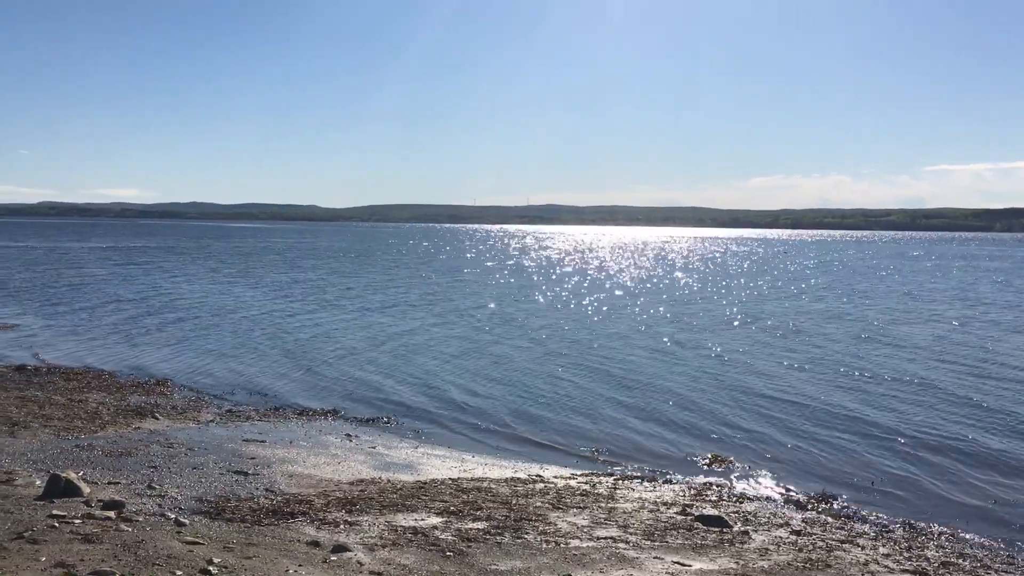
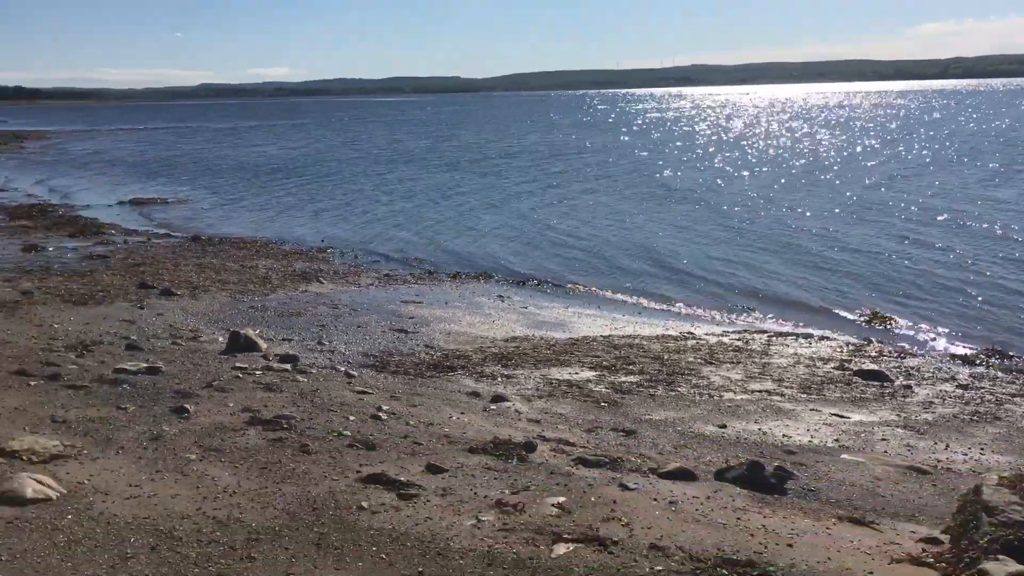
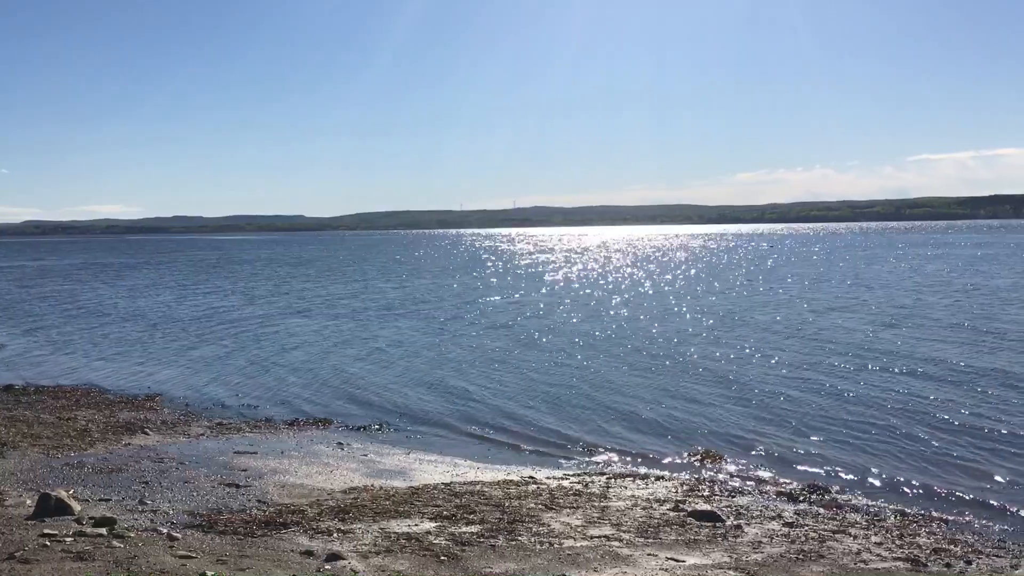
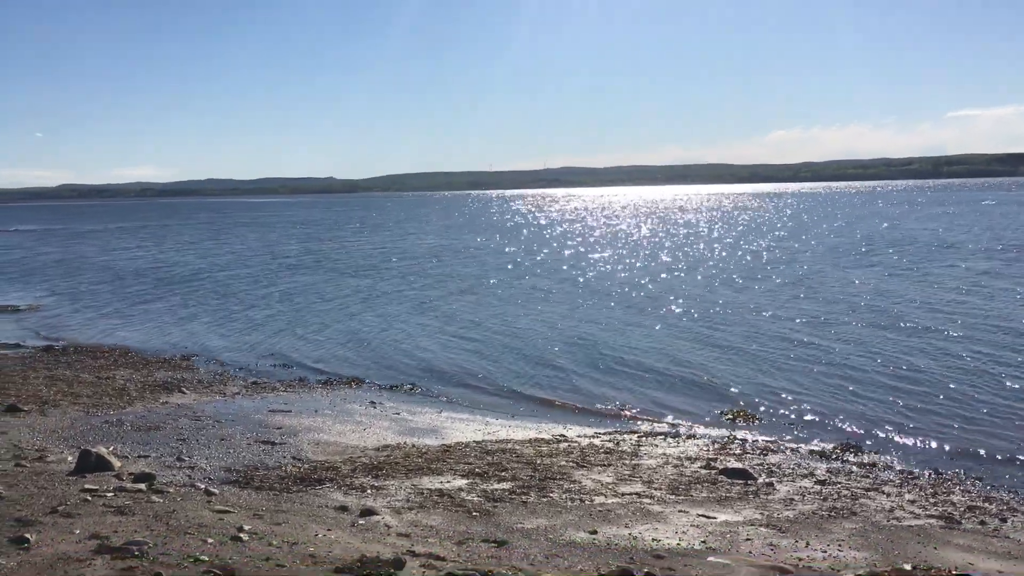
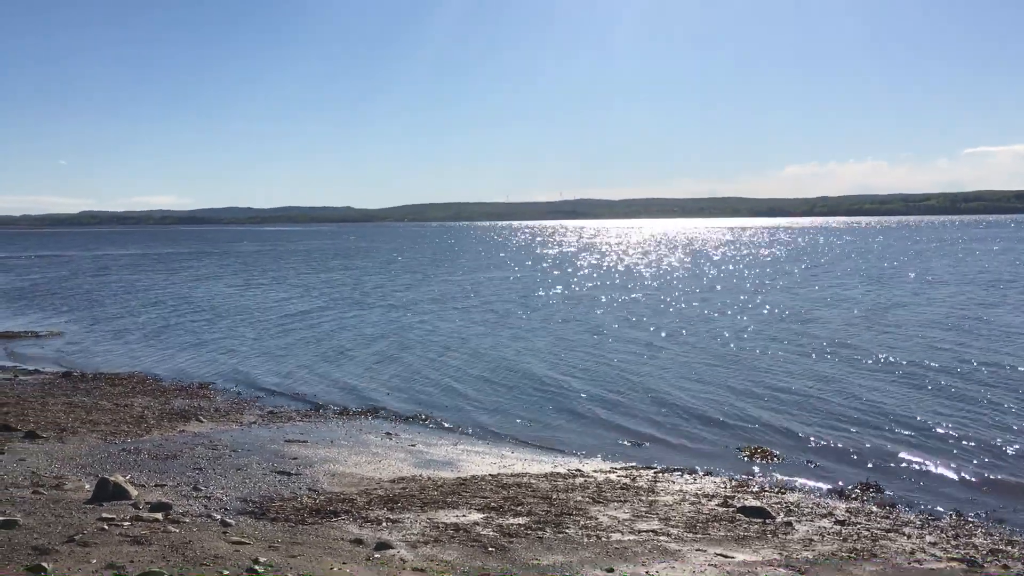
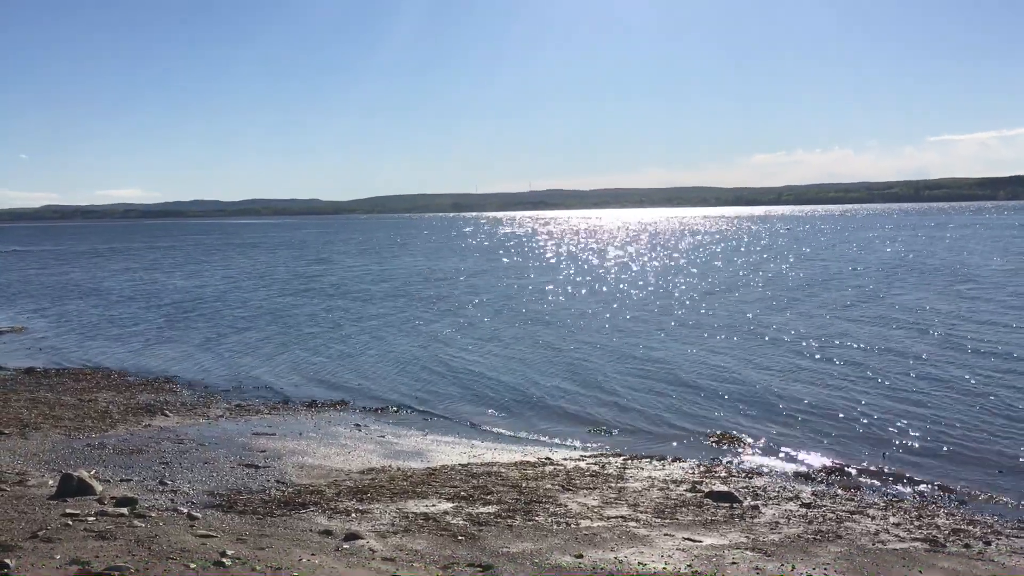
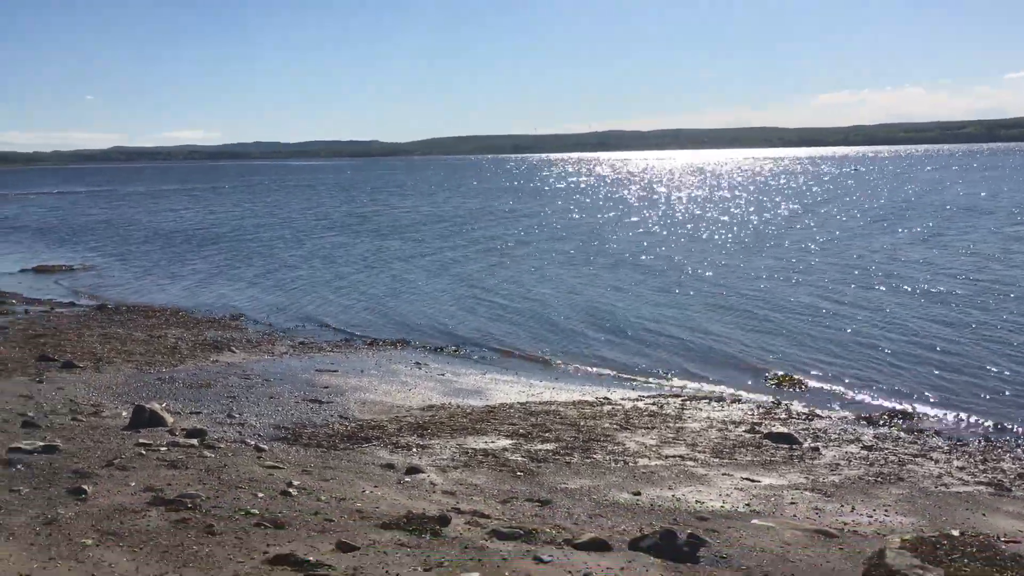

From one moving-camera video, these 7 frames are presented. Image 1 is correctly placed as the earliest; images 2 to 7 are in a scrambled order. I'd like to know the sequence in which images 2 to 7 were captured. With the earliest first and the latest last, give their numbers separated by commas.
5, 3, 6, 4, 7, 2
